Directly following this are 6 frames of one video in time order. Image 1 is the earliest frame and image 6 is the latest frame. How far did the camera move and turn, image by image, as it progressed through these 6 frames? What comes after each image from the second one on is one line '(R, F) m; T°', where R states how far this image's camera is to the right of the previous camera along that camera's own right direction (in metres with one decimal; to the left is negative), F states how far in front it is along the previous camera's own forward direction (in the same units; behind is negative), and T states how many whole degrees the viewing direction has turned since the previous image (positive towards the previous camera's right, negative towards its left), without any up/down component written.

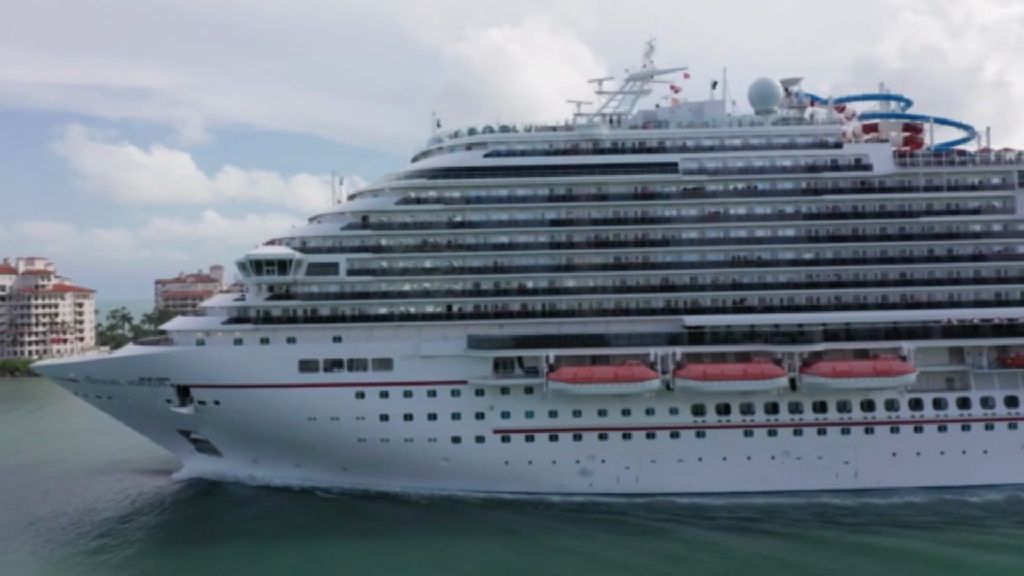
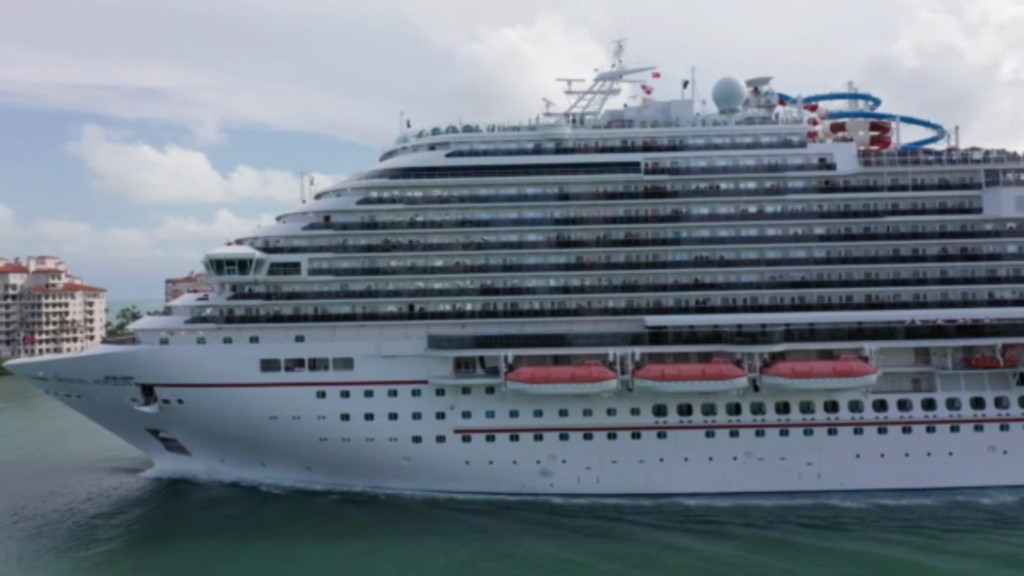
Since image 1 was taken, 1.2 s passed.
(+1.4, 0.0) m; -1°
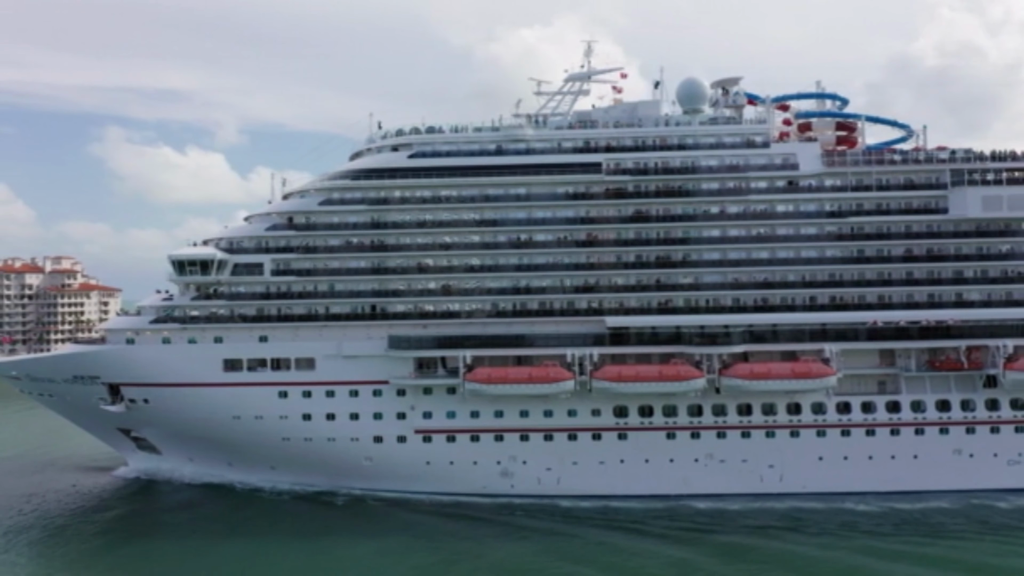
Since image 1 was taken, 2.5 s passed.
(+1.5, 0.0) m; -1°
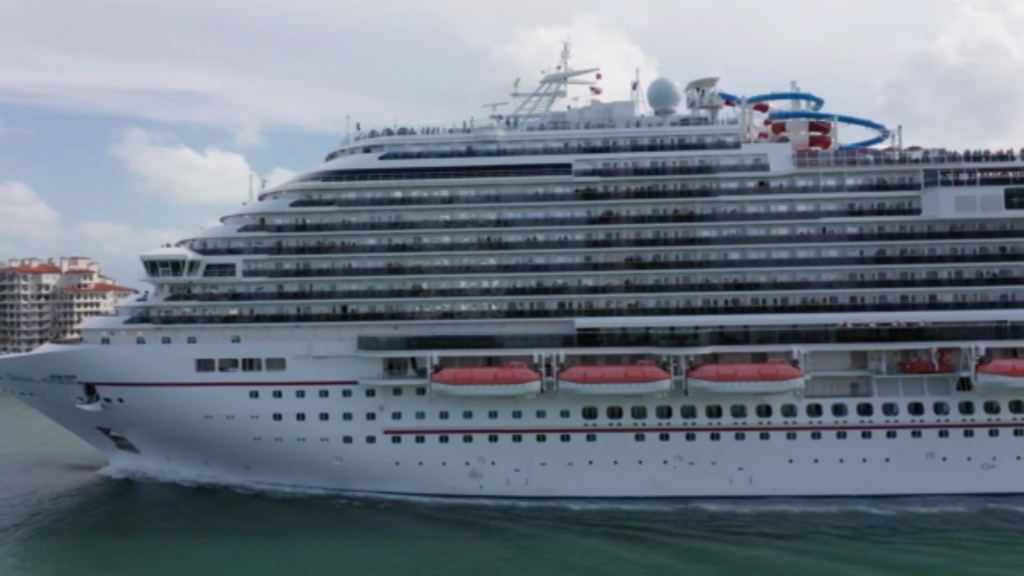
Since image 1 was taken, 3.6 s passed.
(+1.3, 0.0) m; -1°
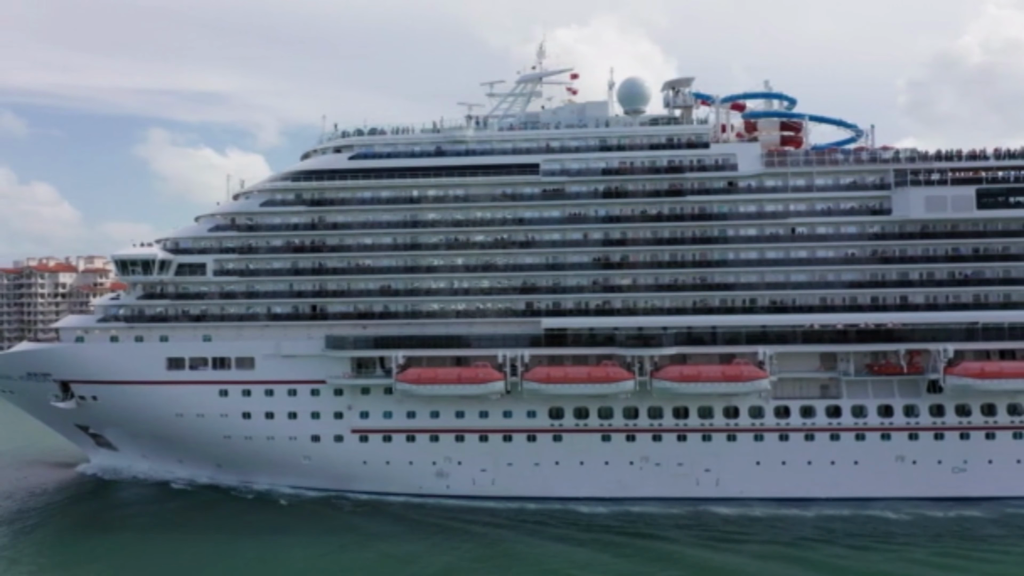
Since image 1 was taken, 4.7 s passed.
(+1.4, 0.0) m; -1°
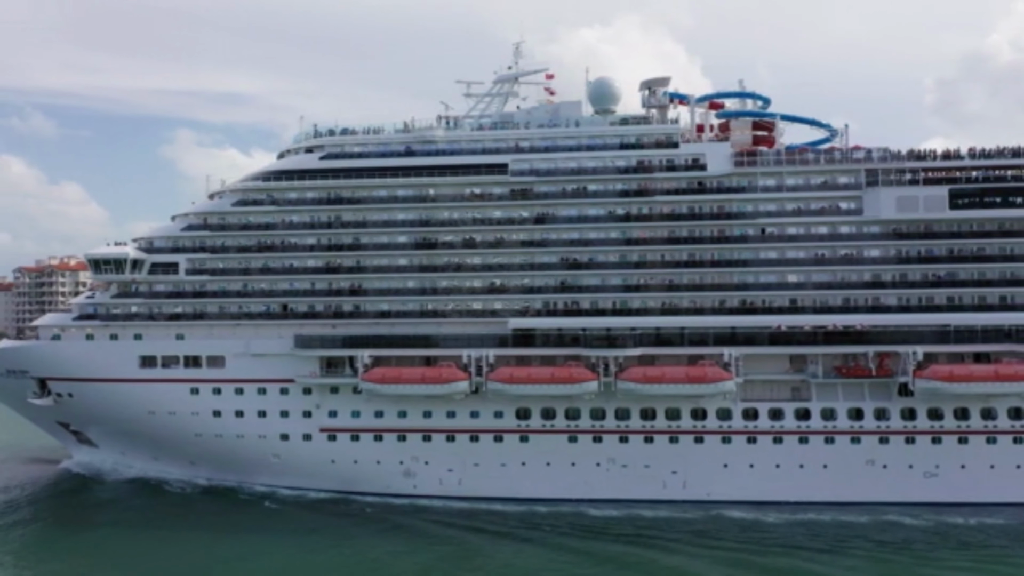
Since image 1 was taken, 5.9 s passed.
(+1.4, 0.0) m; -1°
